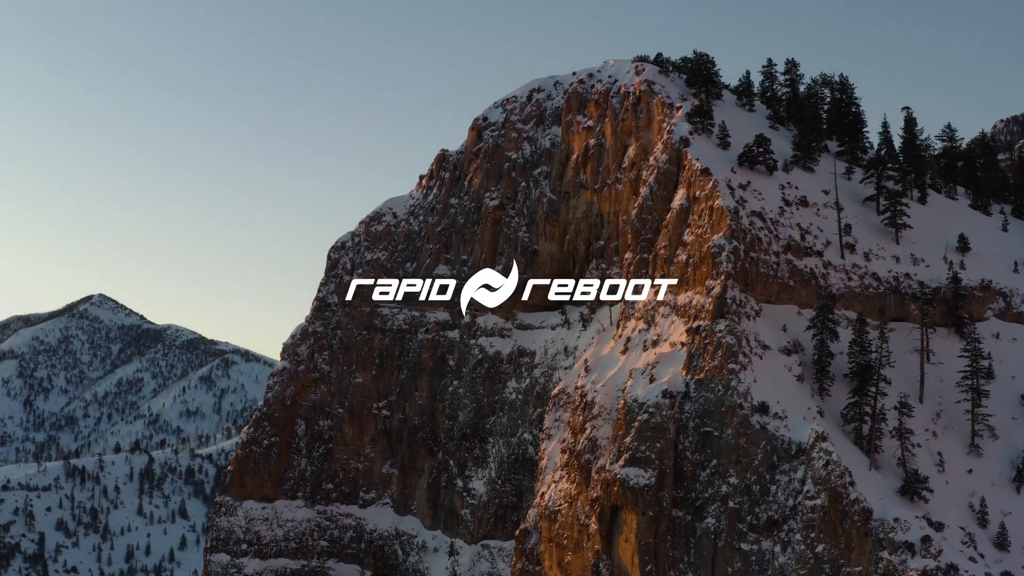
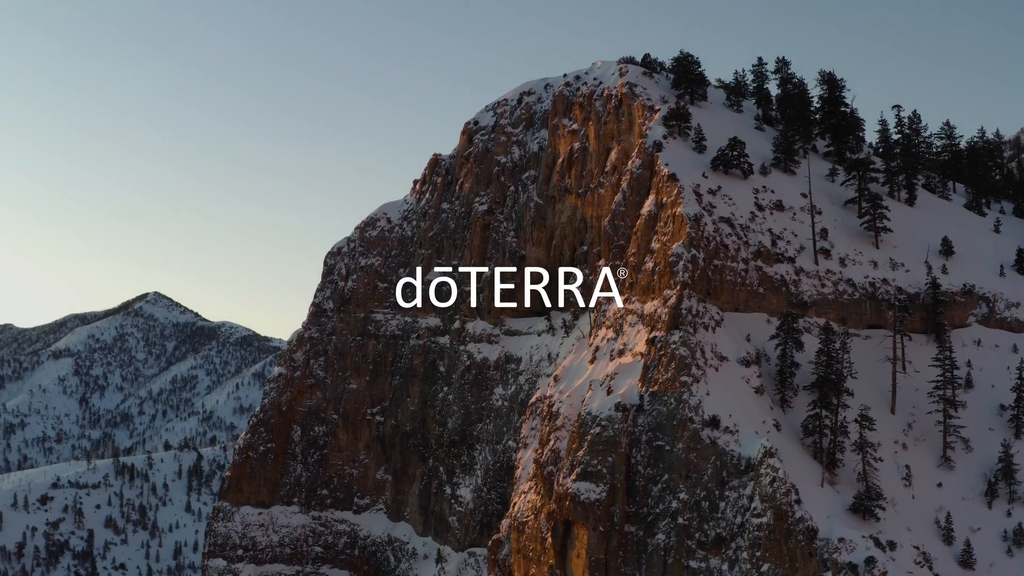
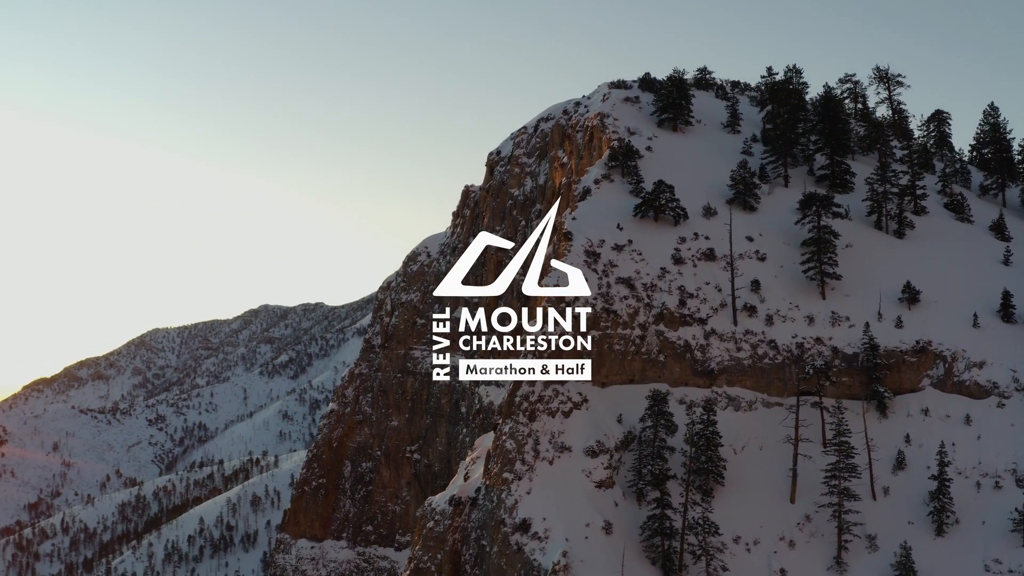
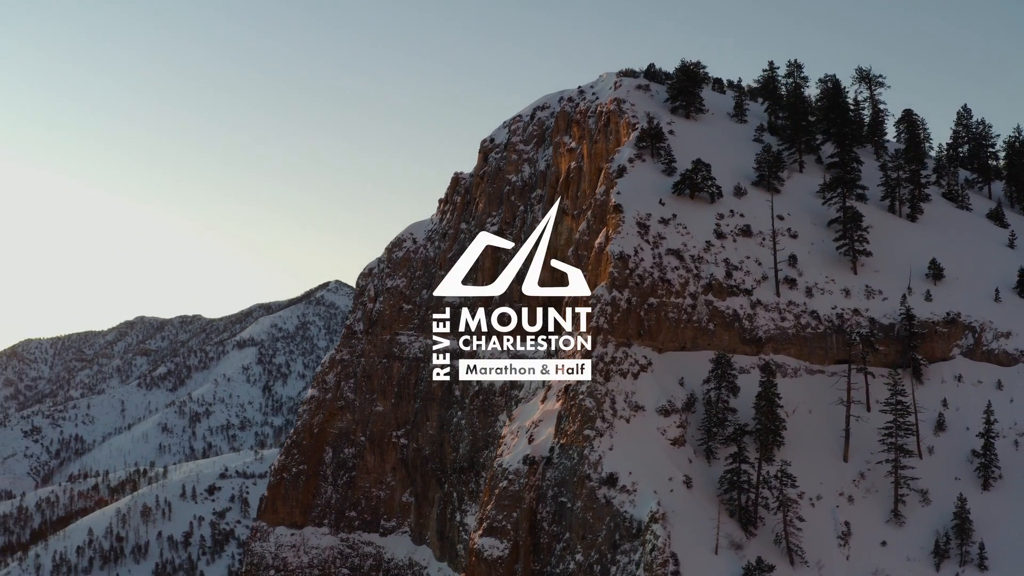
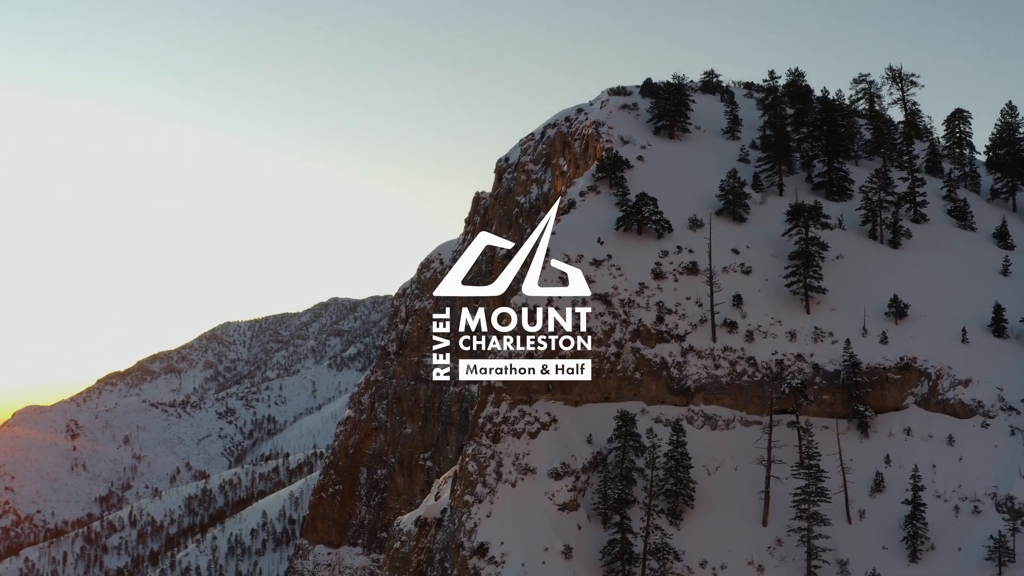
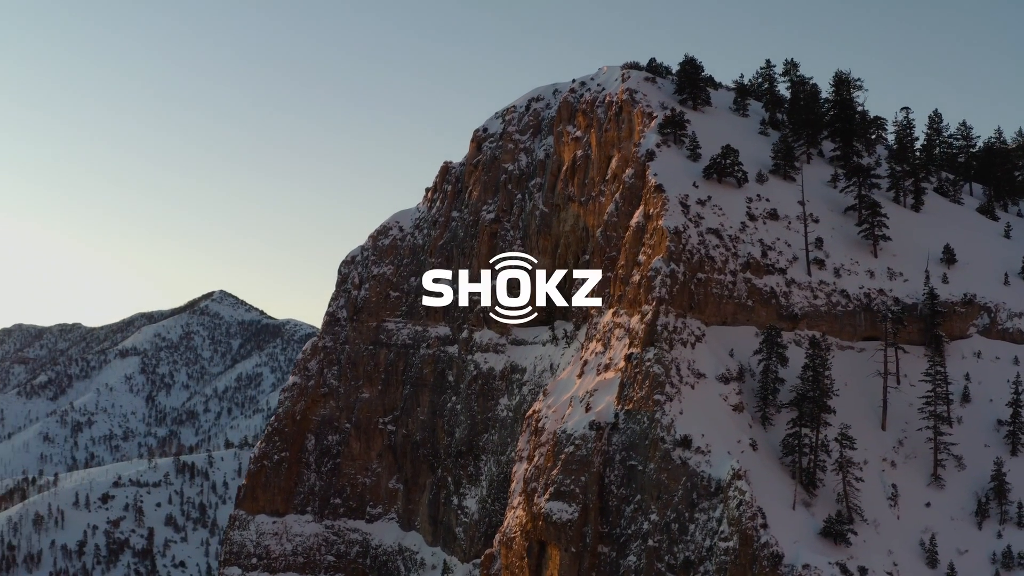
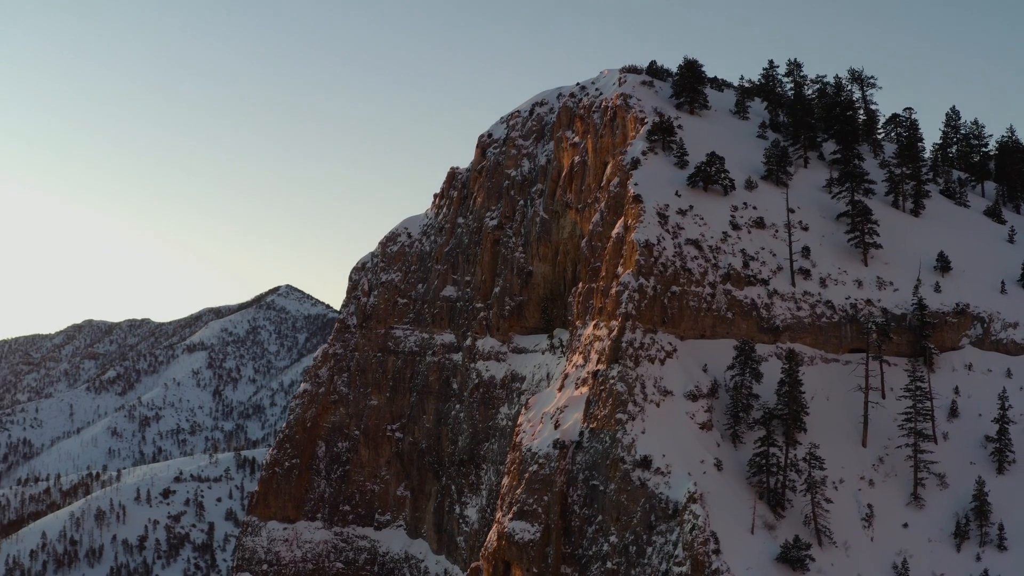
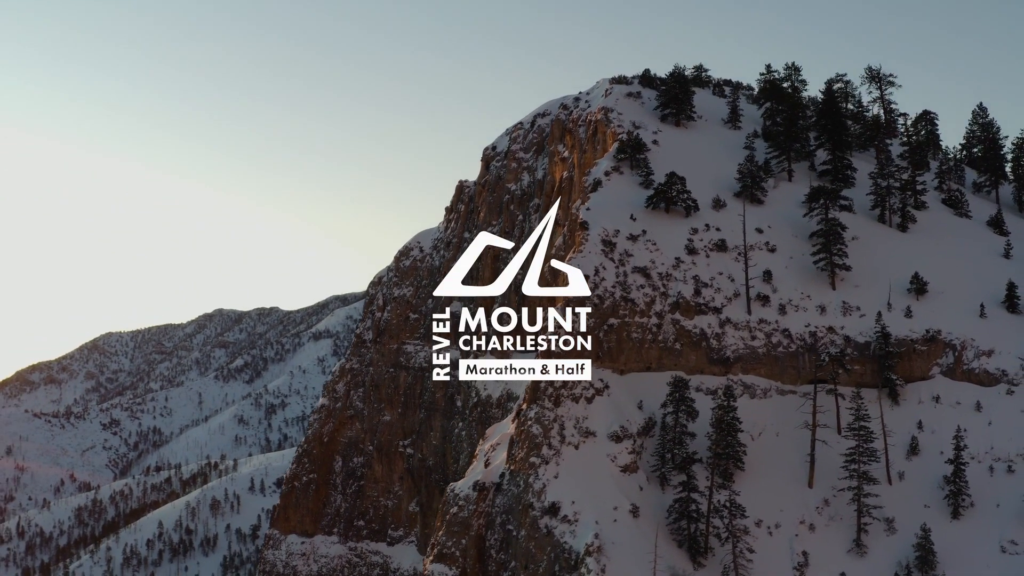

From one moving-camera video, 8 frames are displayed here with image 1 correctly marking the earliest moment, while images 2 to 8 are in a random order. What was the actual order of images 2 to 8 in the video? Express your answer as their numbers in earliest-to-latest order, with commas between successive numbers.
2, 6, 7, 4, 8, 3, 5
